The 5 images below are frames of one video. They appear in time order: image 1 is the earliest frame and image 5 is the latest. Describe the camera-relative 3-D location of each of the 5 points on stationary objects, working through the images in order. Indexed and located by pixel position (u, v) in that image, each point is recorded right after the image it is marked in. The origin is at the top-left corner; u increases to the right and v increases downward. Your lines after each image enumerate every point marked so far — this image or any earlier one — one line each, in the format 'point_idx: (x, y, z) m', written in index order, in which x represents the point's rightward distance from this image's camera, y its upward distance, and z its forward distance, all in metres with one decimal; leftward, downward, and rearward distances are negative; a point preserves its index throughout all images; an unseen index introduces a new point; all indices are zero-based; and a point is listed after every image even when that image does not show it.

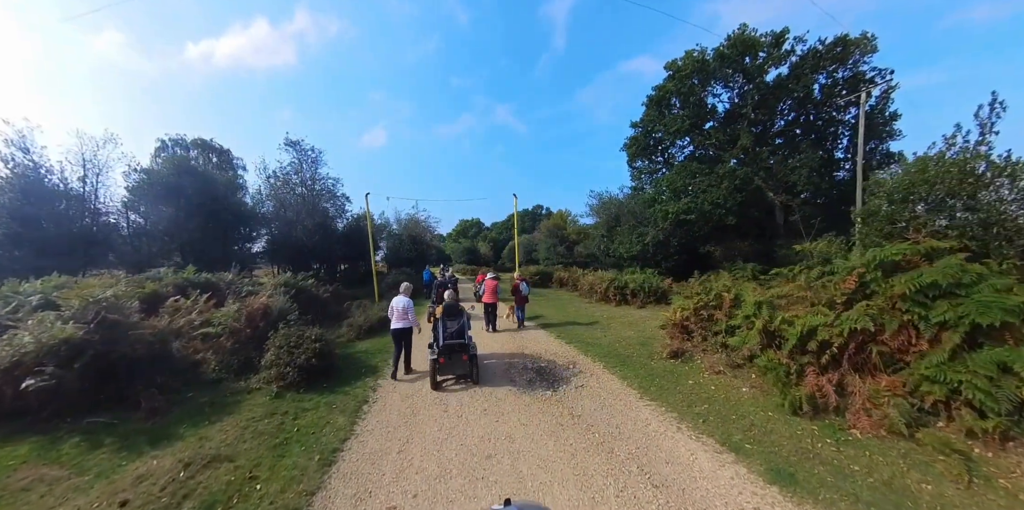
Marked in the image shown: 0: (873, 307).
0: (+6.2, -0.9, +6.1) m
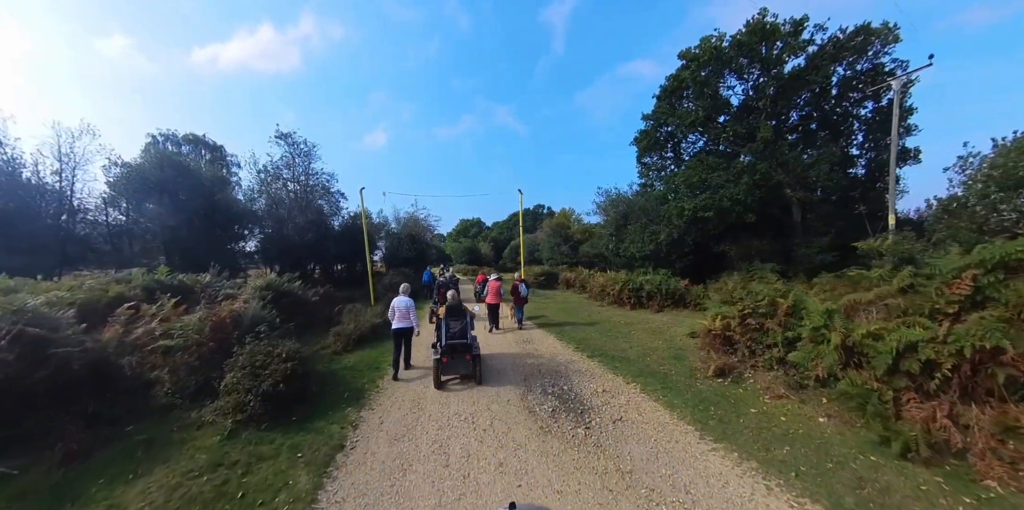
0: (+6.5, -0.9, +4.7) m
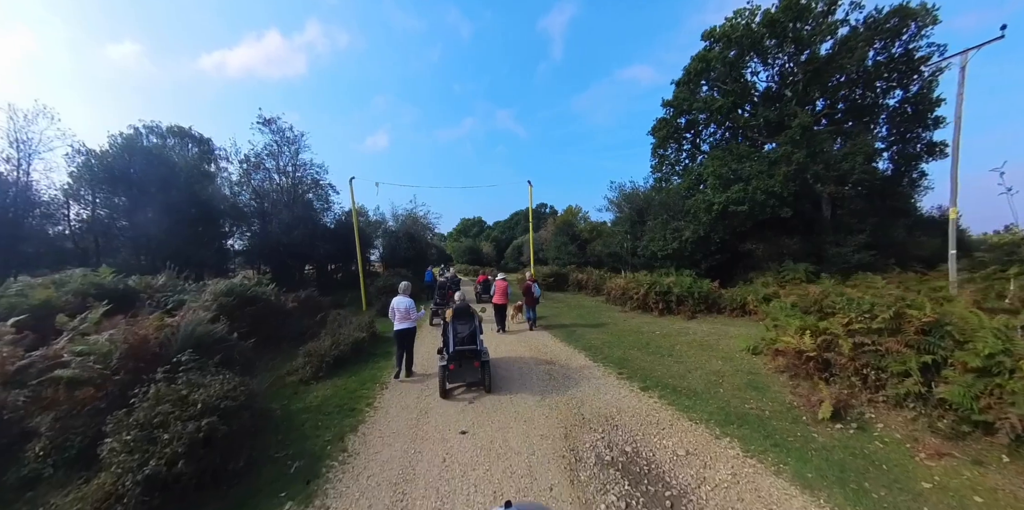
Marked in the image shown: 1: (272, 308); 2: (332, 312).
0: (+6.9, -0.8, +2.7) m
1: (-6.6, -1.5, +9.7) m
2: (-6.2, -1.9, +12.0) m
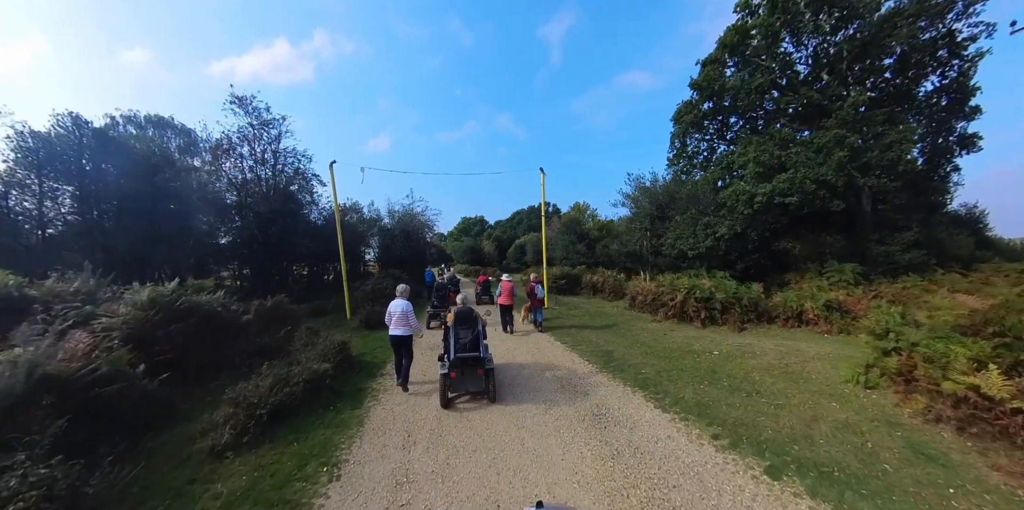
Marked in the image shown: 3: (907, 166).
0: (+7.3, -0.7, +0.4) m
1: (-6.2, -1.4, +7.4) m
2: (-5.8, -1.9, +9.7) m
3: (+21.1, +4.7, +18.7) m
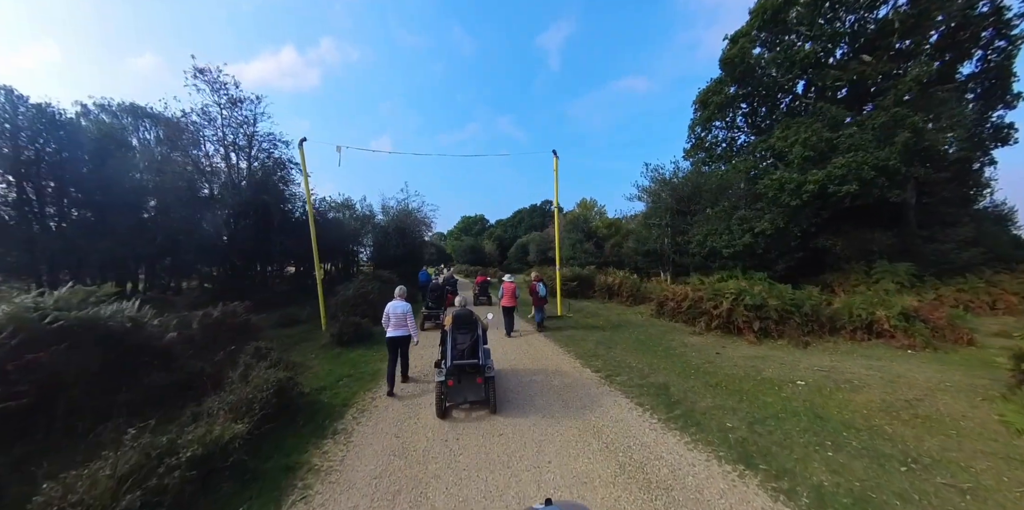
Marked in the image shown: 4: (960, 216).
0: (+7.5, -0.7, -1.7) m
1: (-5.9, -1.4, +5.3) m
2: (-5.5, -1.8, +7.6) m
3: (+21.4, +4.8, +16.5) m
4: (+23.8, +2.1, +18.6) m
